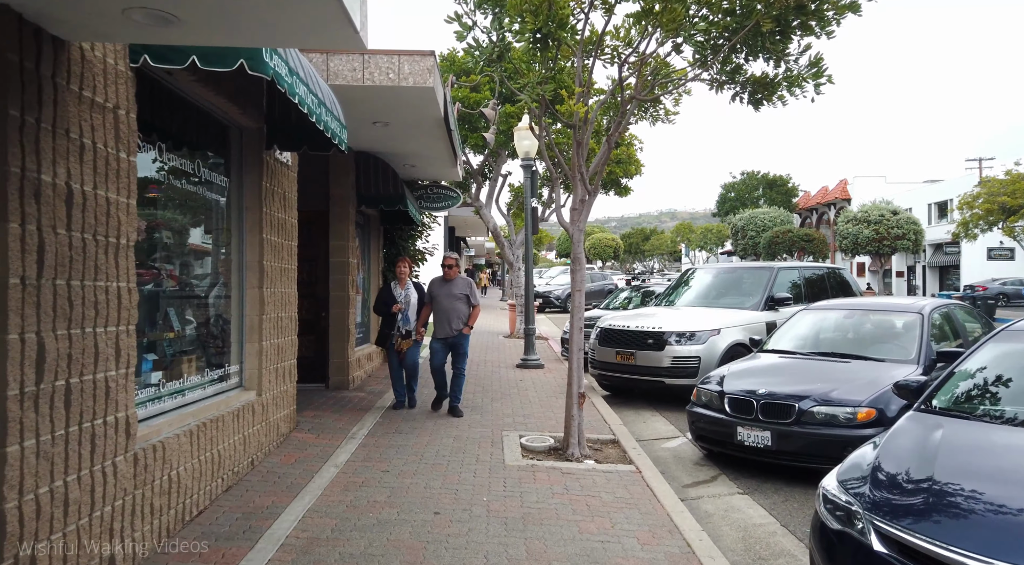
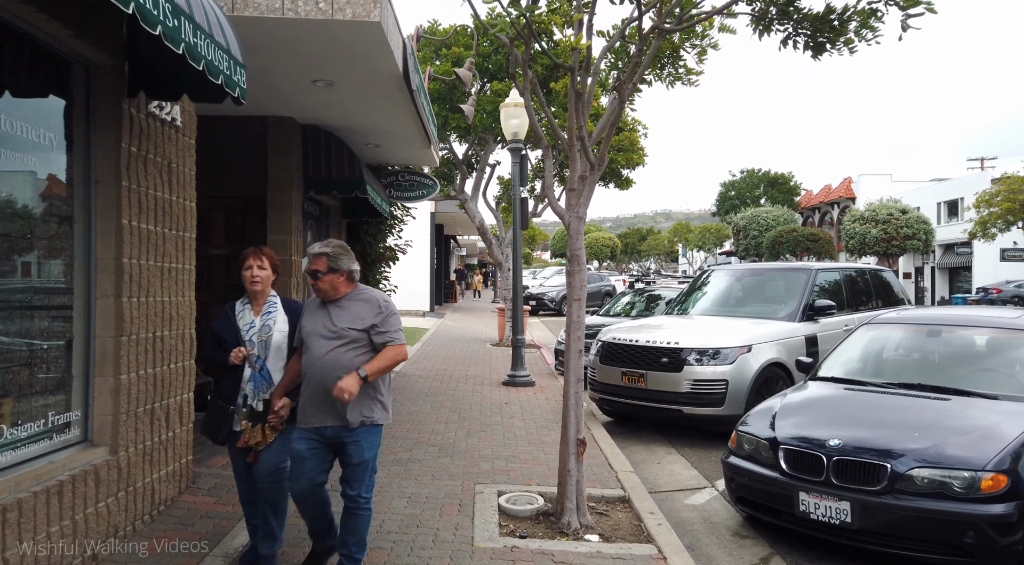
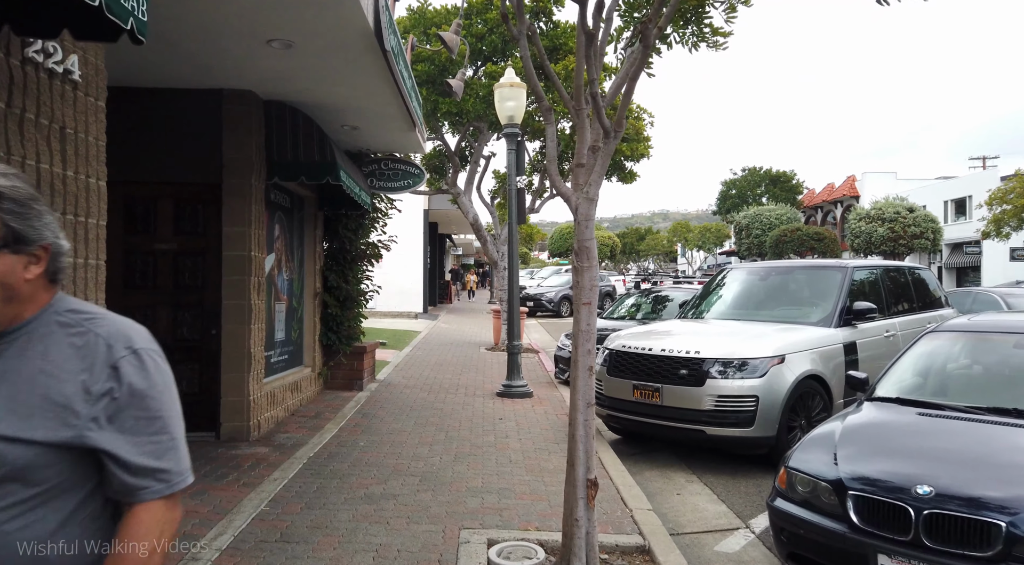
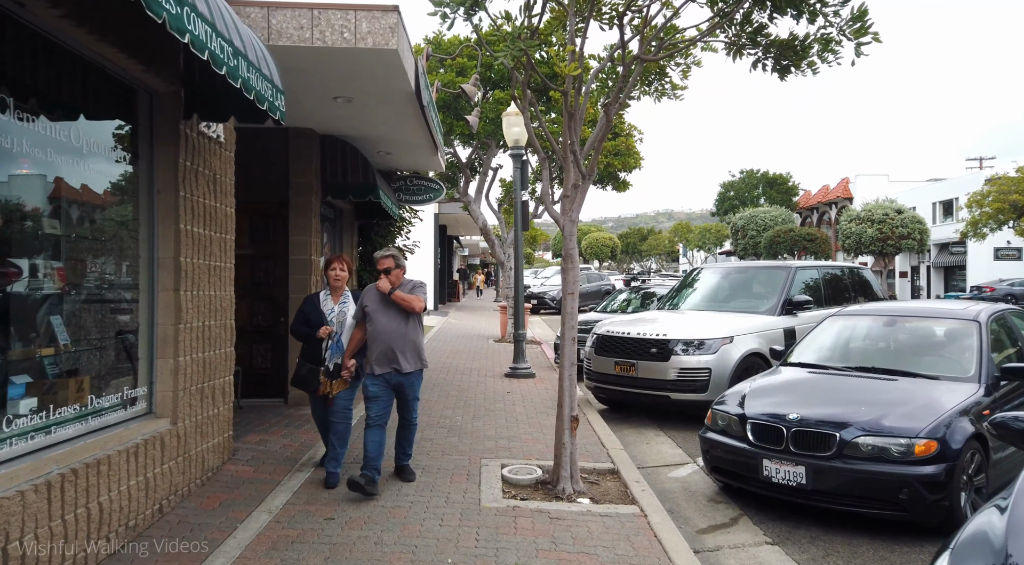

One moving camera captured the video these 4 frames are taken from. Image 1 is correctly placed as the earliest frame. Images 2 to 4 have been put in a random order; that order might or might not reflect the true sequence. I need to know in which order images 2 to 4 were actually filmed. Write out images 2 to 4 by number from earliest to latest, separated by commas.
4, 2, 3
